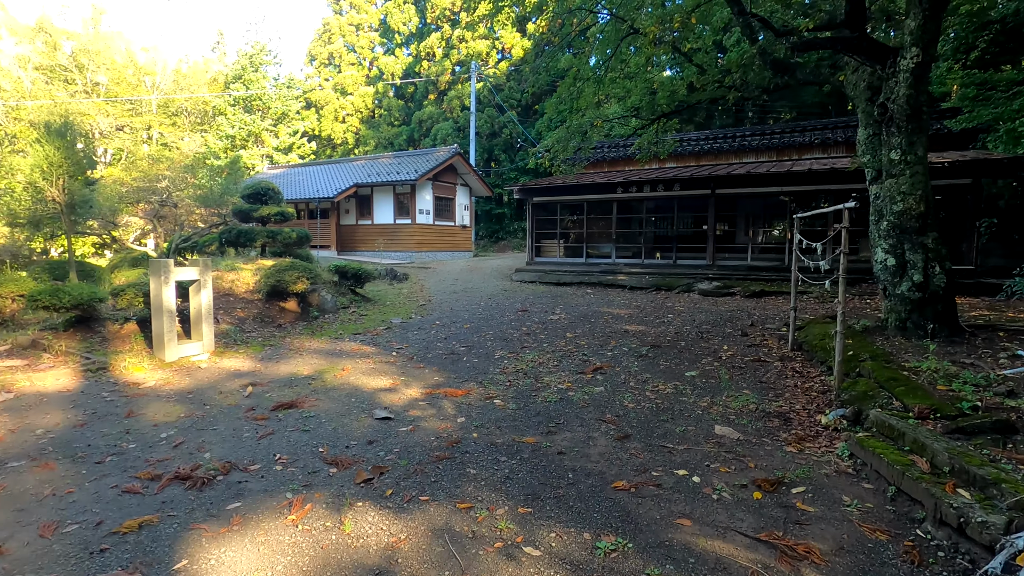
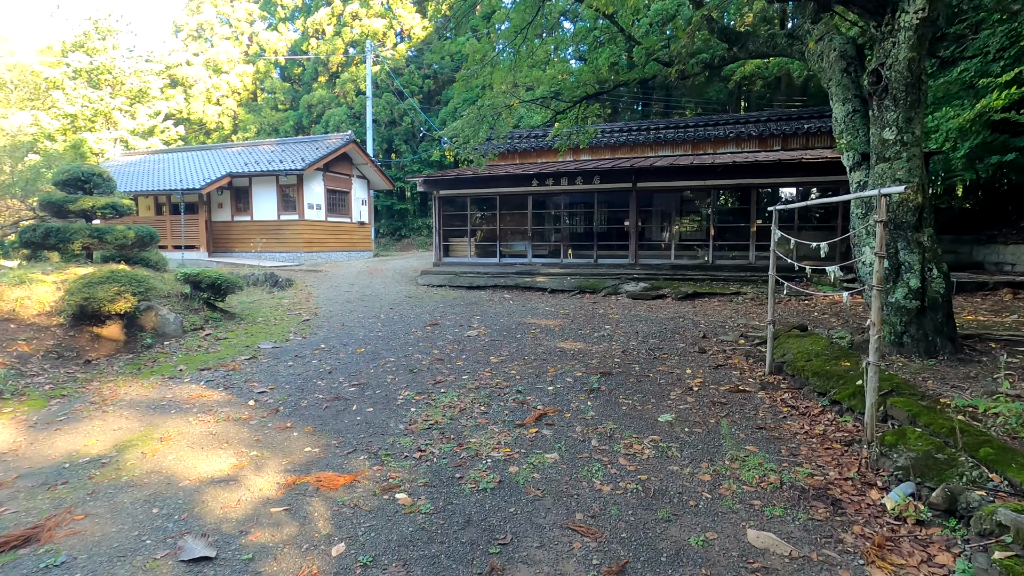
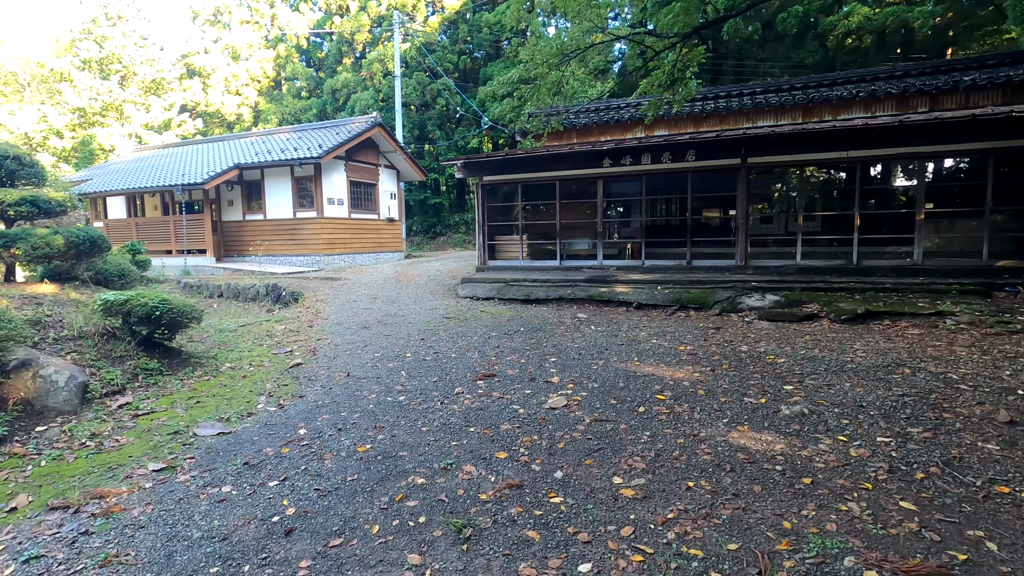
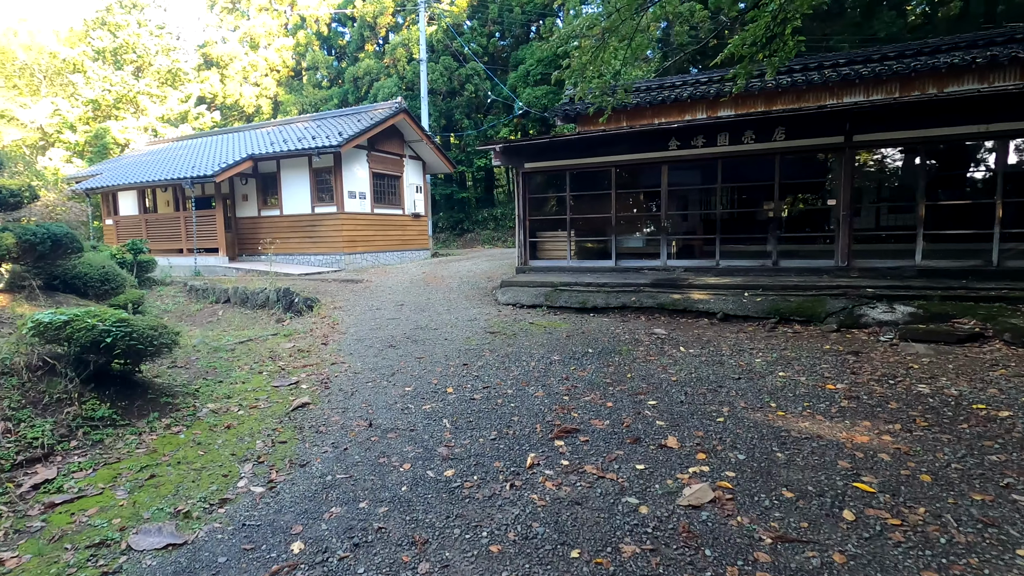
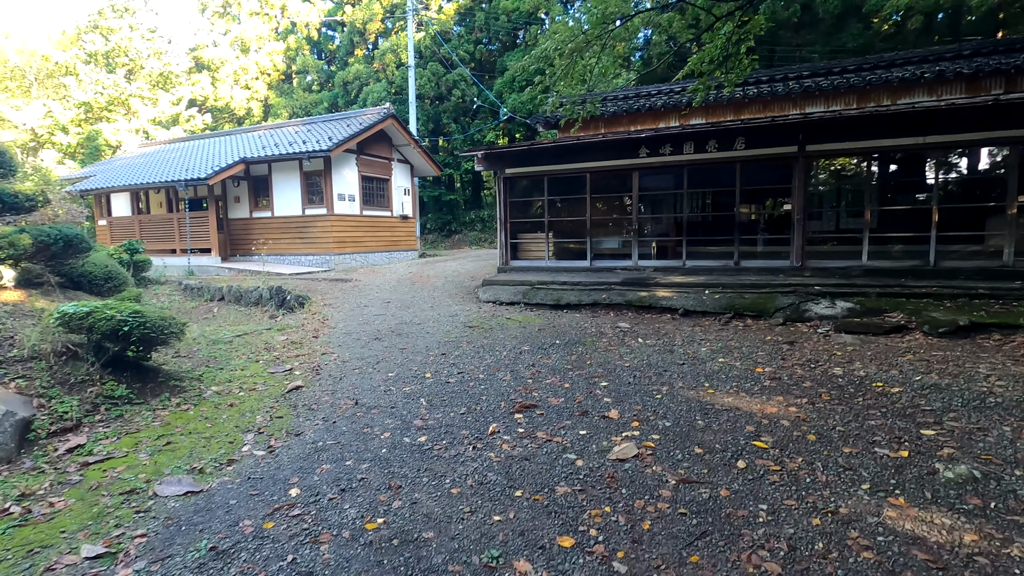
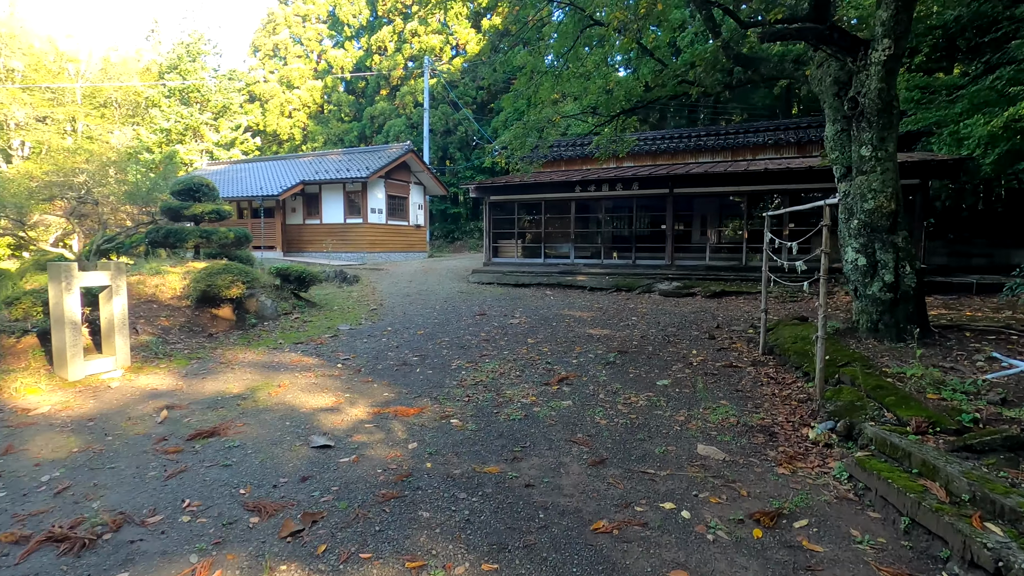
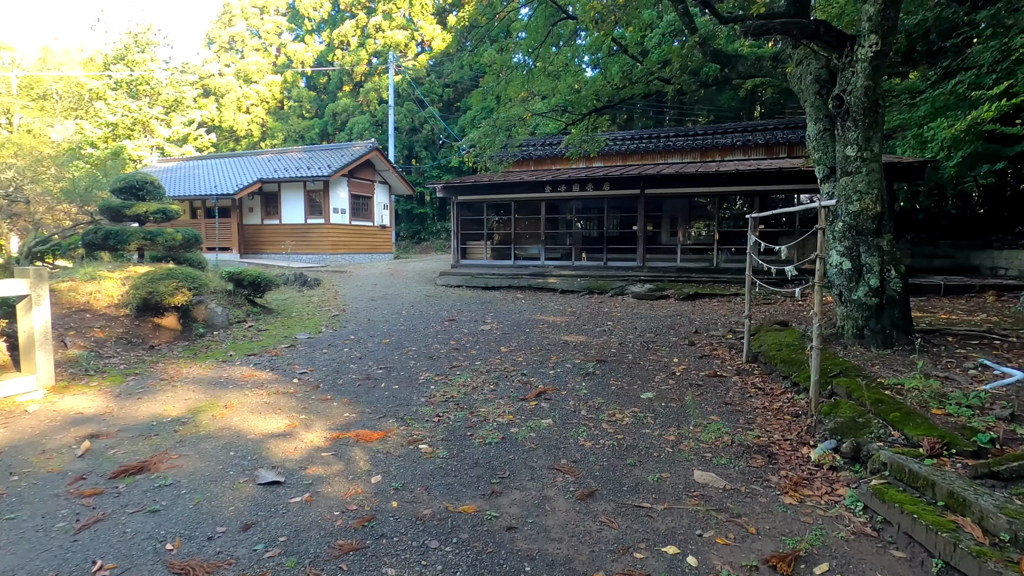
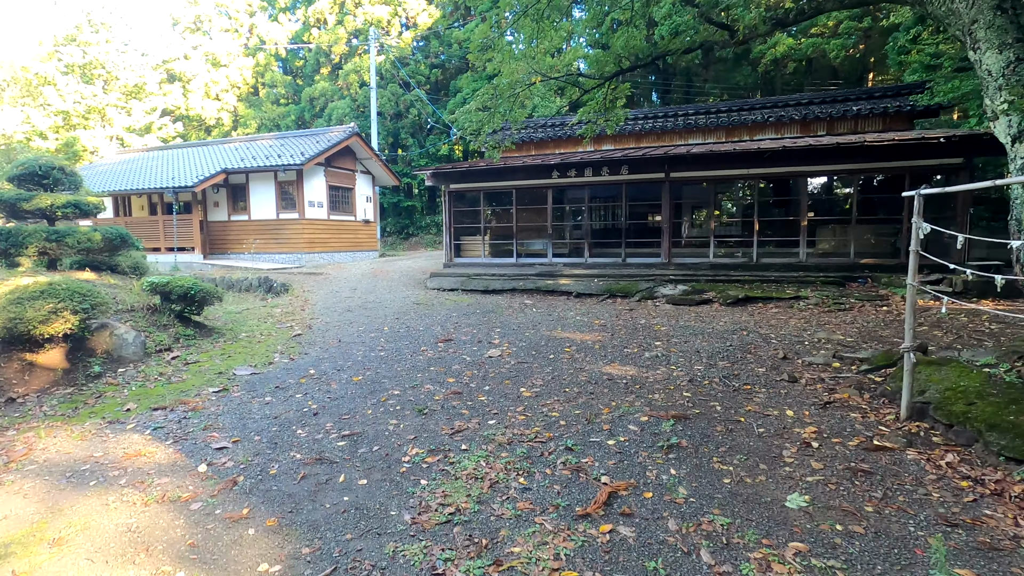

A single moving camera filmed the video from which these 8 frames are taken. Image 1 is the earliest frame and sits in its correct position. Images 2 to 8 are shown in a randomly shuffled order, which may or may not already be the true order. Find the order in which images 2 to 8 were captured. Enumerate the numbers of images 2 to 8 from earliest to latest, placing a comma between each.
6, 7, 2, 8, 3, 5, 4
